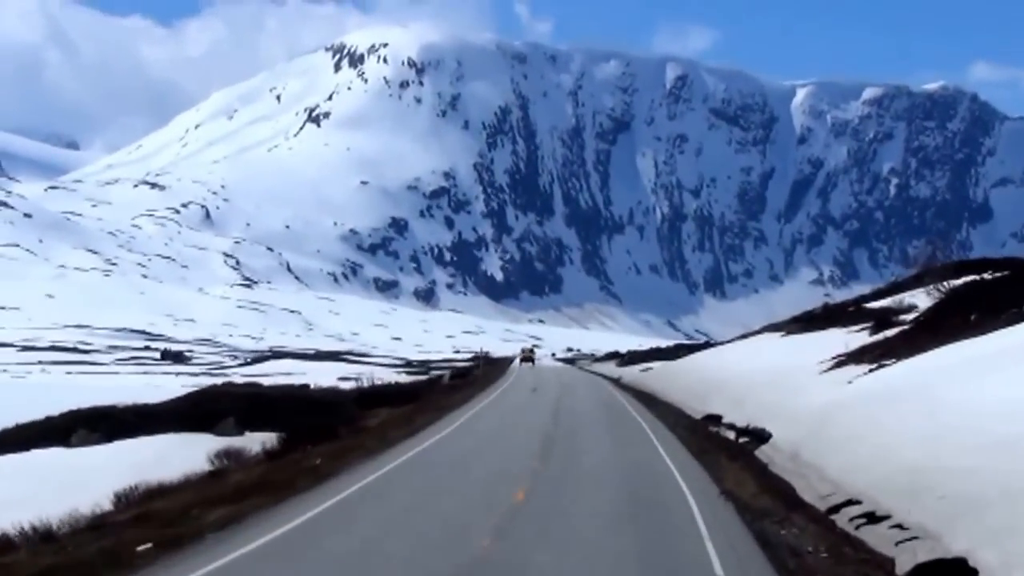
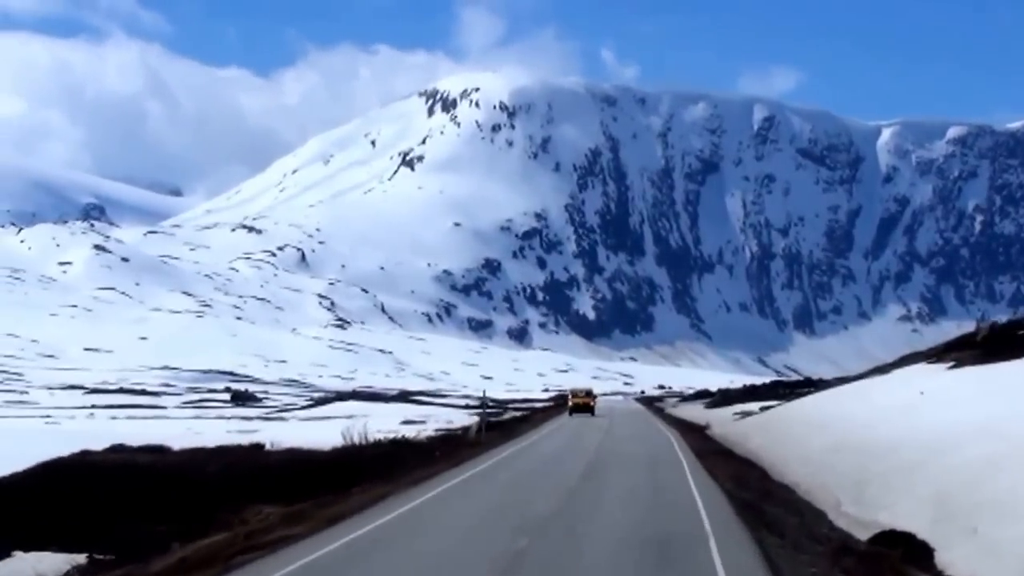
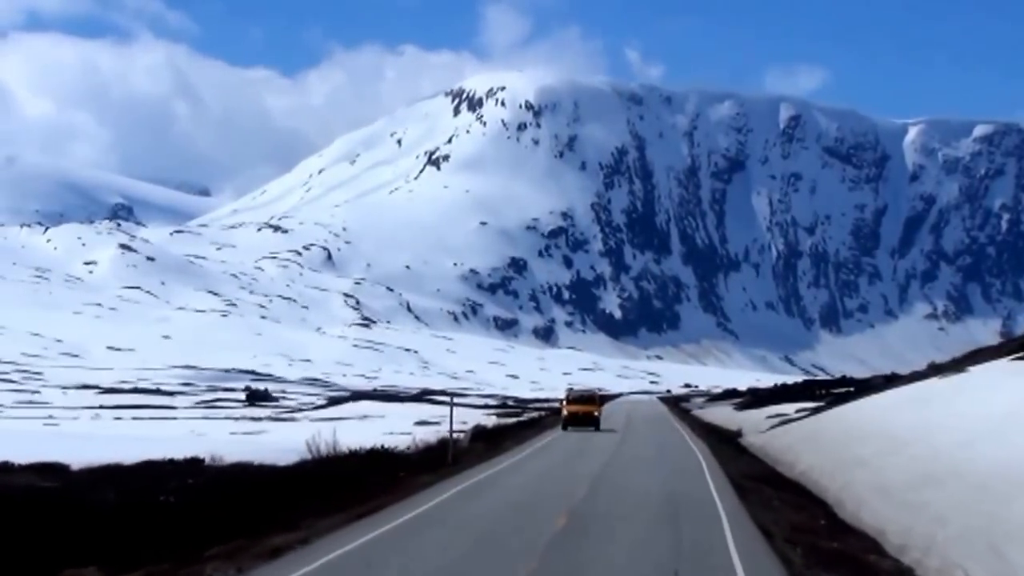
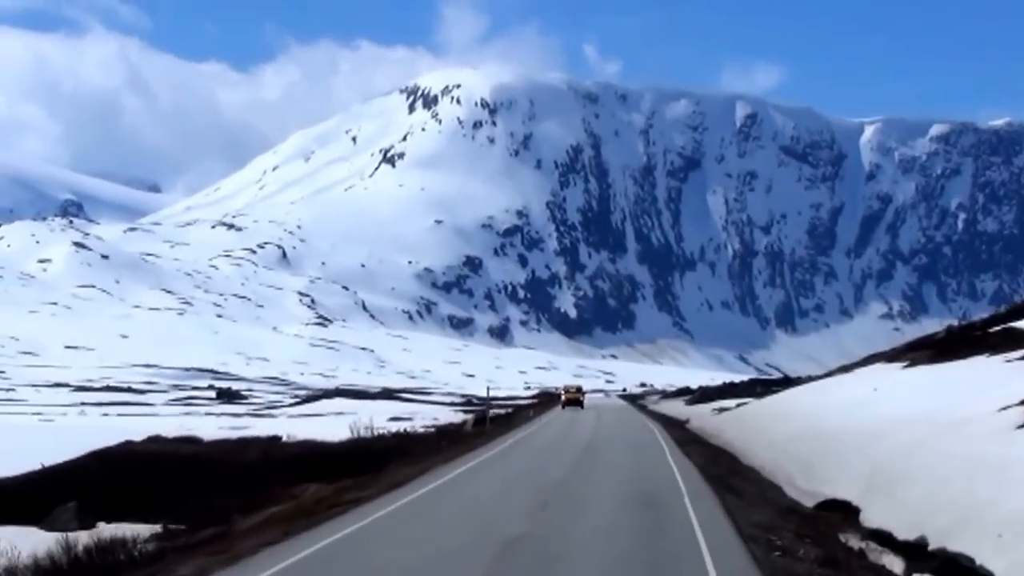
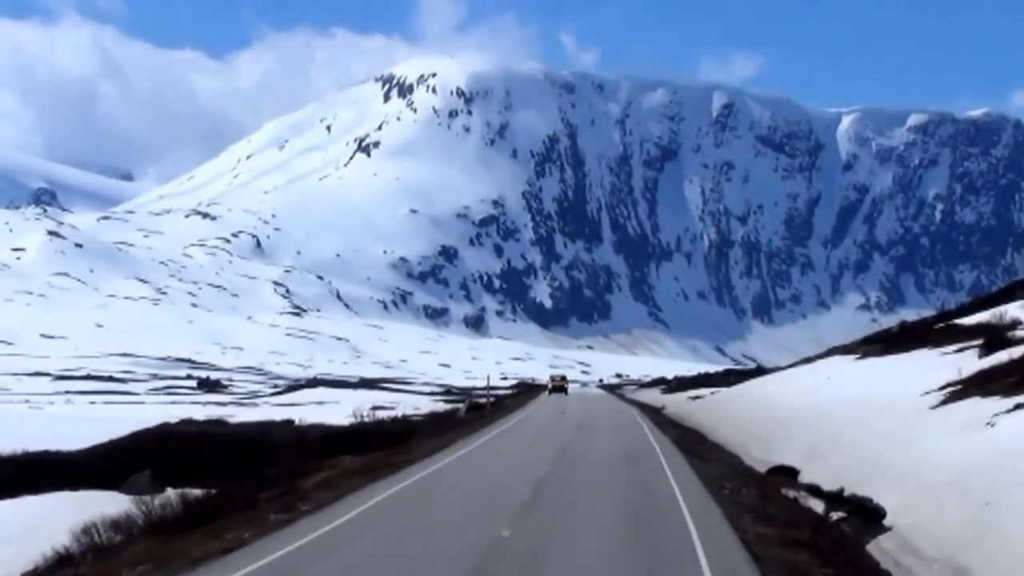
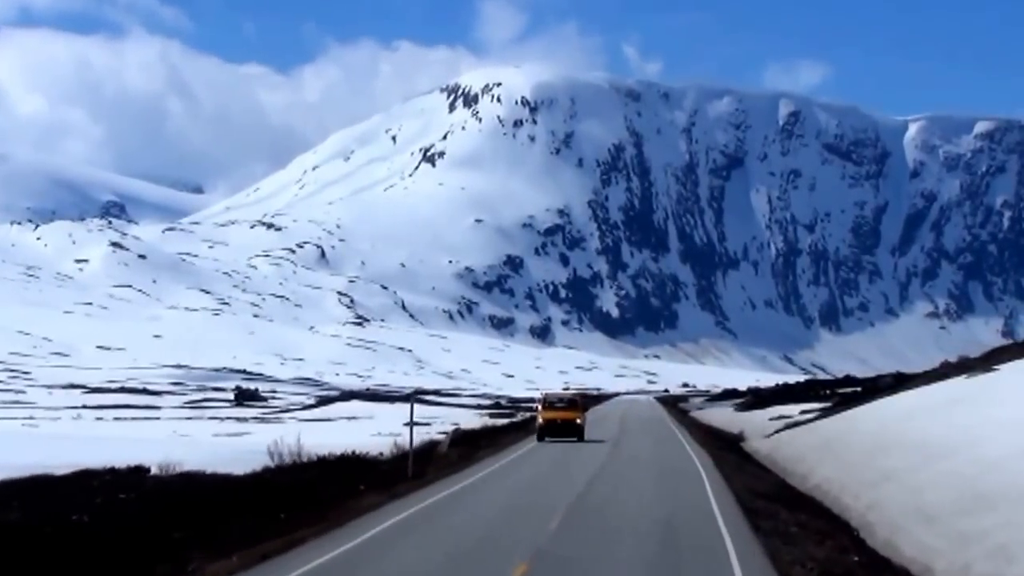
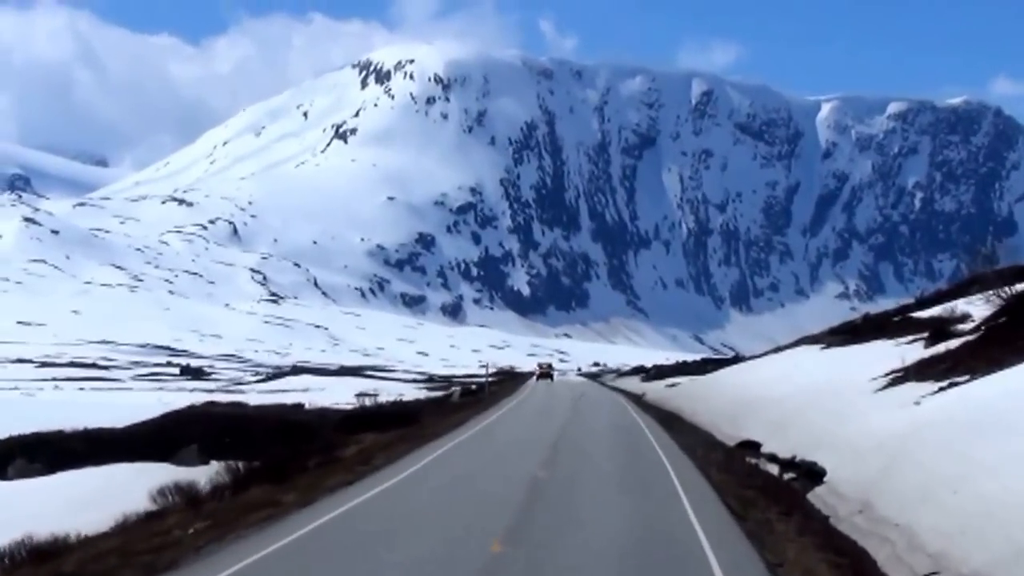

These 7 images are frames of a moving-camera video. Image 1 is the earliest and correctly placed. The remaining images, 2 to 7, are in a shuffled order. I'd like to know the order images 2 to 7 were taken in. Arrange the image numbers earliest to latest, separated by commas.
7, 5, 4, 2, 3, 6
